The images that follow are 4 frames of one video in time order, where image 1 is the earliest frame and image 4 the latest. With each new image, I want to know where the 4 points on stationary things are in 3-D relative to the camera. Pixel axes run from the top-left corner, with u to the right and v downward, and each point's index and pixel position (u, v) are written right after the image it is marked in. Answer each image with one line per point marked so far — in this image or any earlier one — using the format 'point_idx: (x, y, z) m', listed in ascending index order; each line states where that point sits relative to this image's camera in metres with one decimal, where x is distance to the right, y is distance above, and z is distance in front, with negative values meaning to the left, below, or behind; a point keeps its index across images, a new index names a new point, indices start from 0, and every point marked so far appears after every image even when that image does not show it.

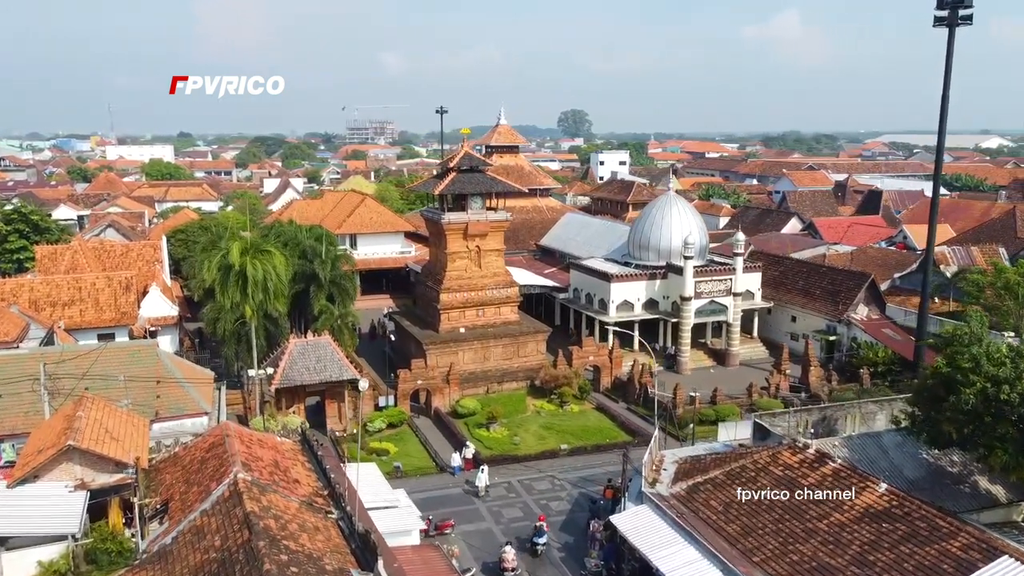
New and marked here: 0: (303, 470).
0: (-3.7, -3.2, +14.3) m
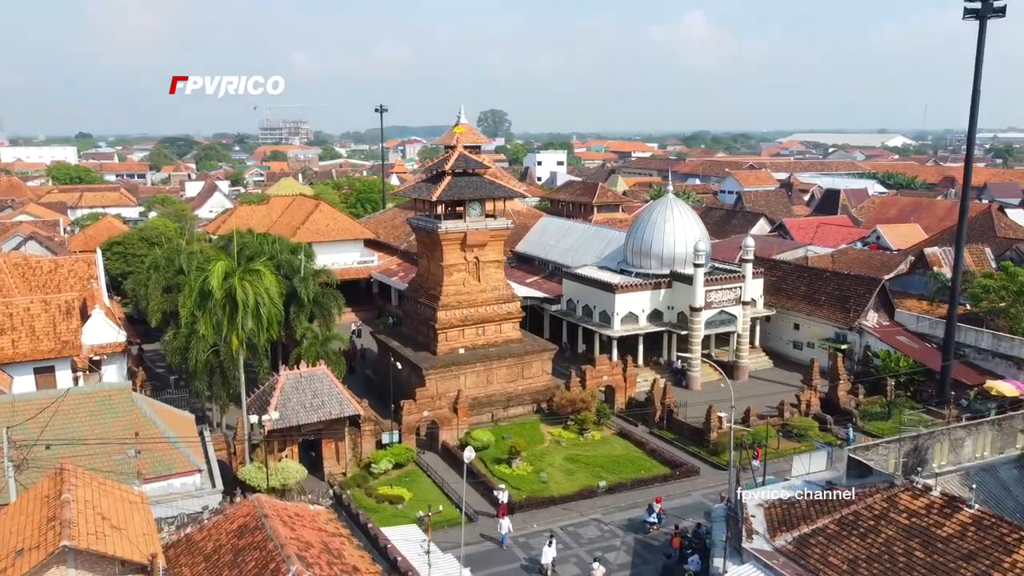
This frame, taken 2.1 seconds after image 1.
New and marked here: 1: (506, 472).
0: (-2.2, -3.7, +11.5) m
1: (-0.2, -4.5, +19.9) m
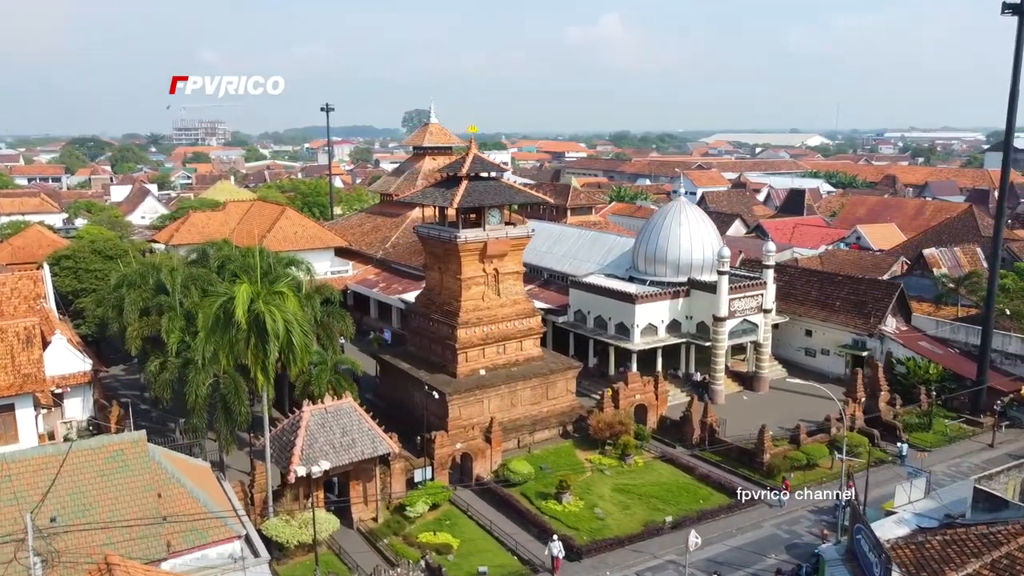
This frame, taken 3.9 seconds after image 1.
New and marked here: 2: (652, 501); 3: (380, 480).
0: (-0.3, -4.1, +9.4) m
1: (+1.0, -4.9, +17.9) m
2: (+3.2, -4.9, +18.5) m
3: (-2.9, -4.2, +17.8) m
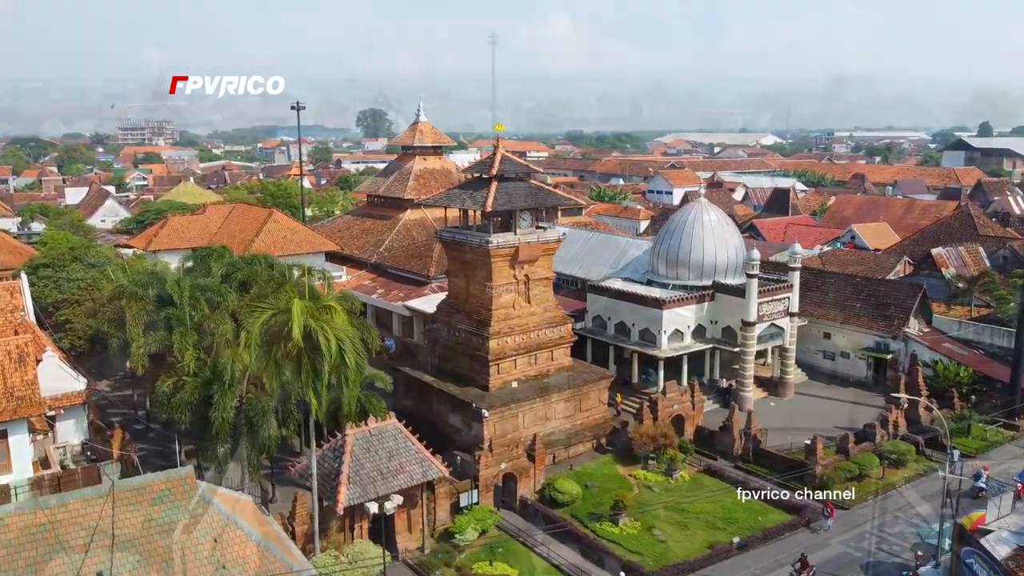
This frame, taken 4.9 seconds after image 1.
0: (+1.3, -4.3, +8.2) m
1: (+2.1, -5.1, +16.8) m
2: (+4.3, -5.0, +17.5) m
3: (-1.8, -4.4, +16.4) m
